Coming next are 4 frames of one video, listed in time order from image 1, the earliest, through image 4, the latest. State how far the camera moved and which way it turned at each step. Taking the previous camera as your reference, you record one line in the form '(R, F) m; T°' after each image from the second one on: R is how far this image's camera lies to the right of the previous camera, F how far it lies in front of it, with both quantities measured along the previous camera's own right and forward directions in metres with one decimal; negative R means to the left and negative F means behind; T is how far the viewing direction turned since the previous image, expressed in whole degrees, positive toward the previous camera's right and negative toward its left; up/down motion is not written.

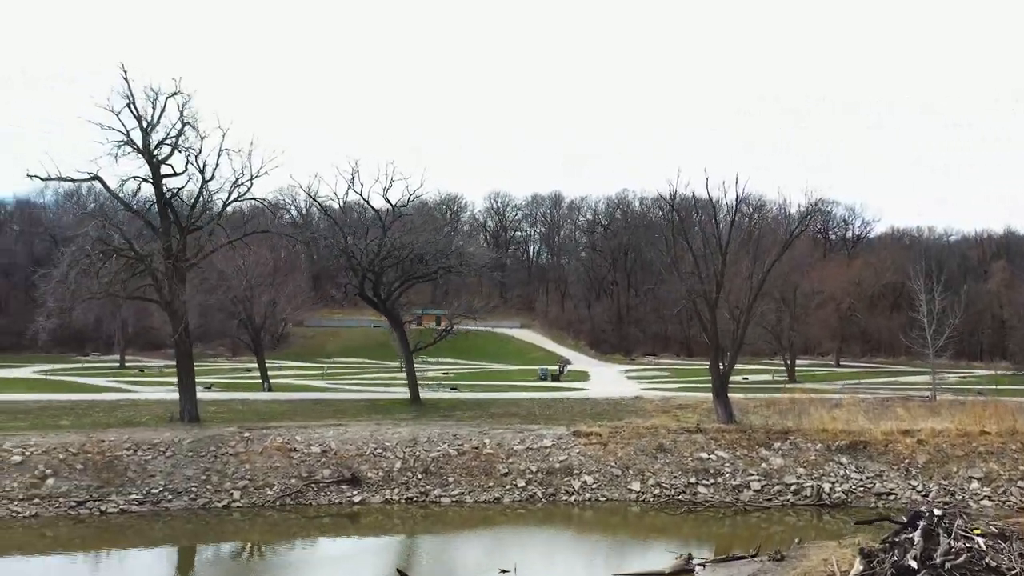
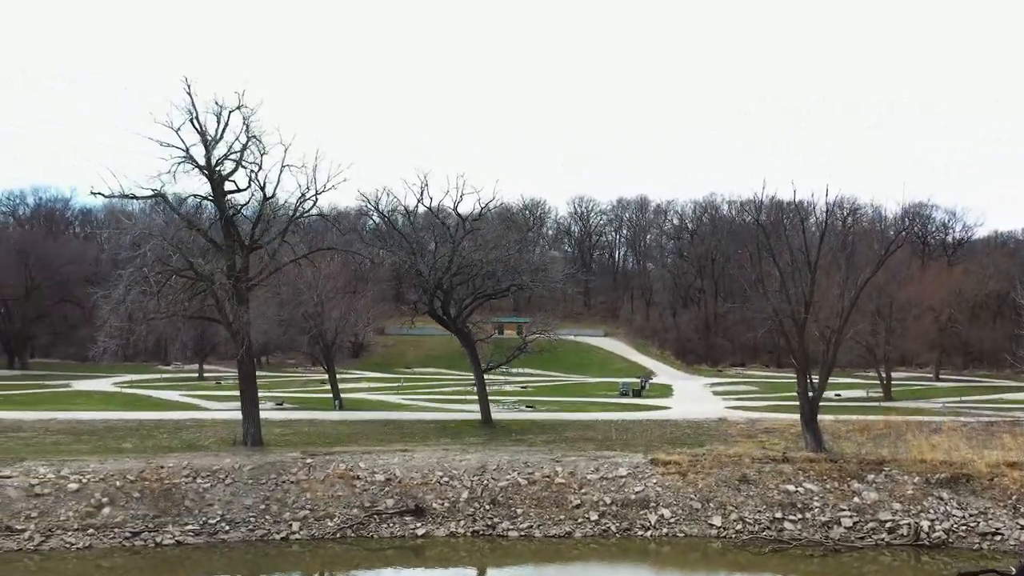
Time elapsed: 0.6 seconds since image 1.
(+0.3, +1.1) m; -4°
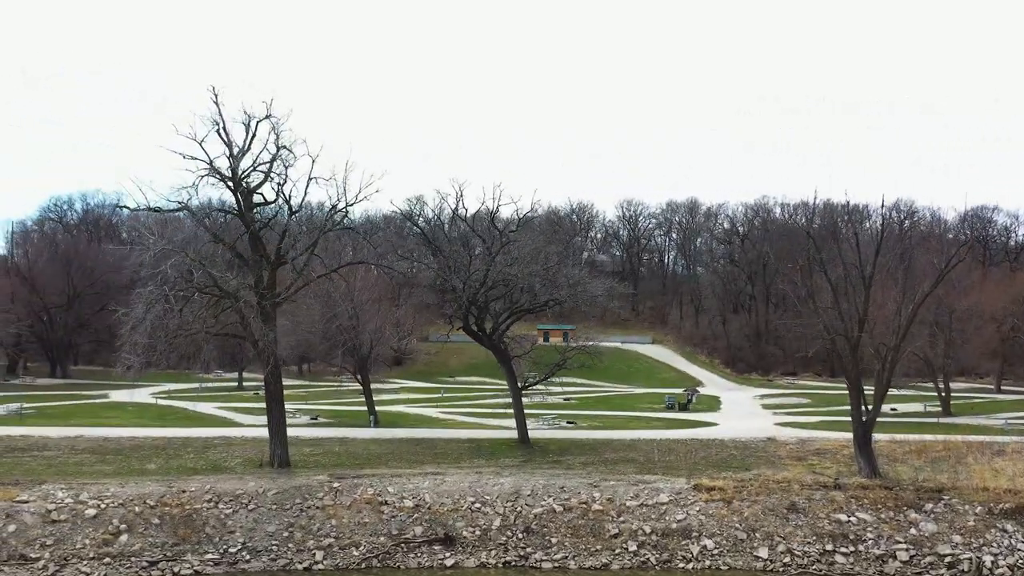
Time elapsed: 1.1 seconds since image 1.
(+0.3, +0.9) m; -3°
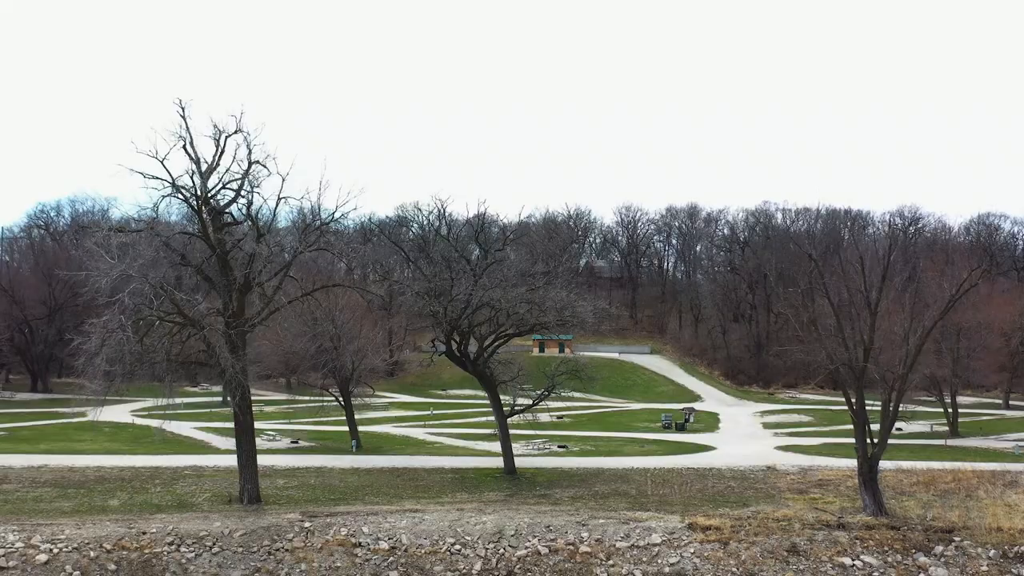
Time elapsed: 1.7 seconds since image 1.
(+0.3, +1.2) m; 0°
